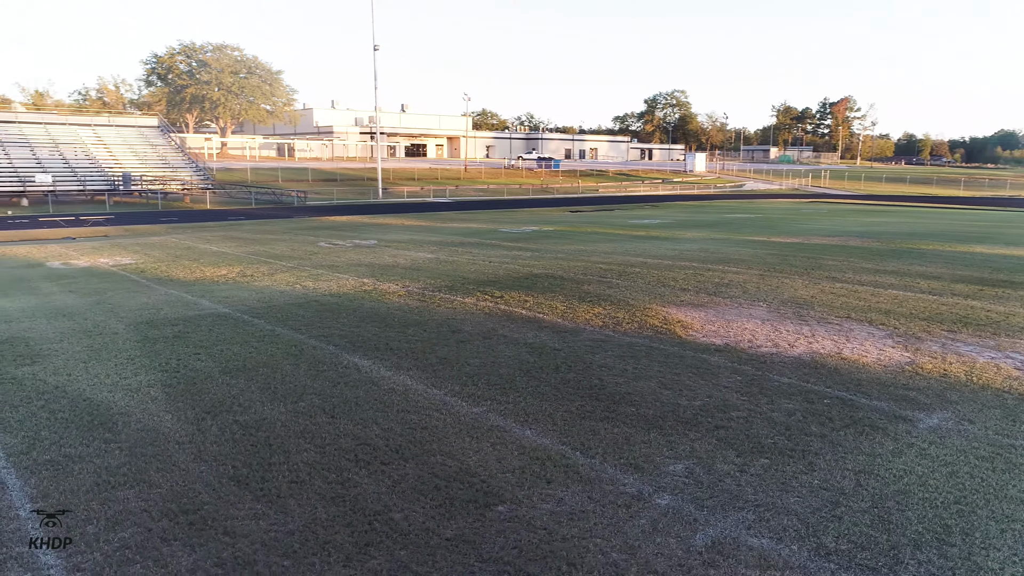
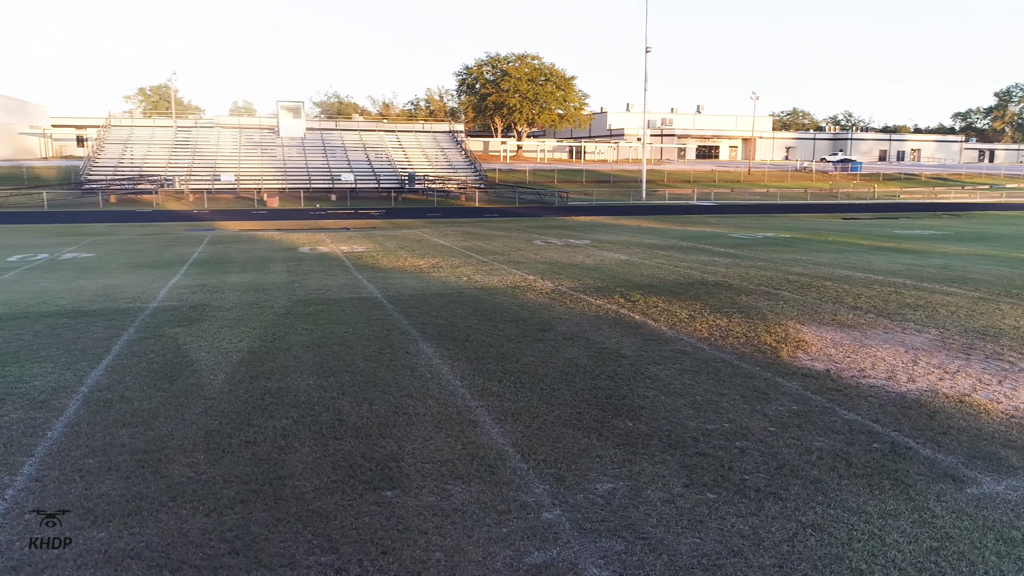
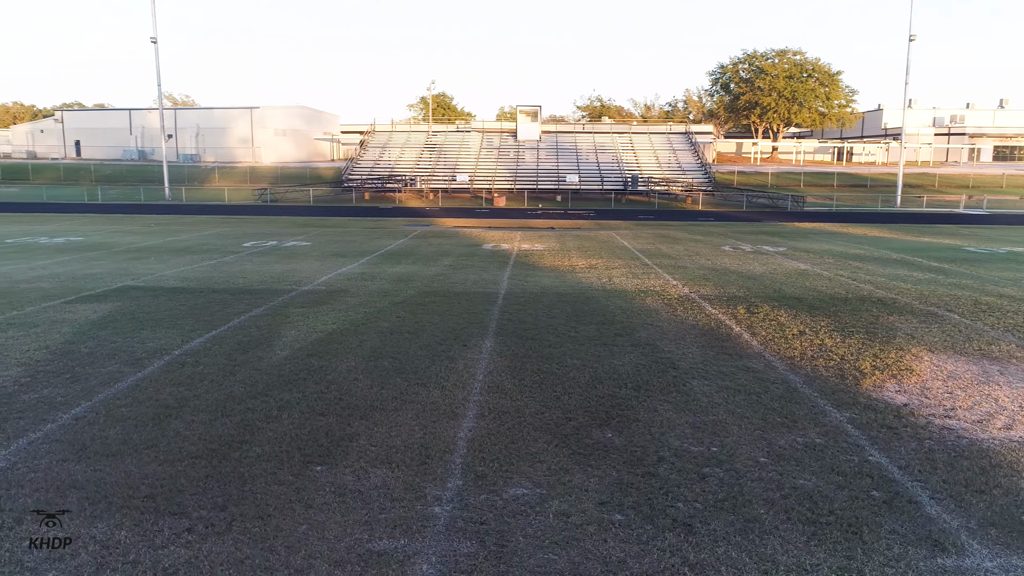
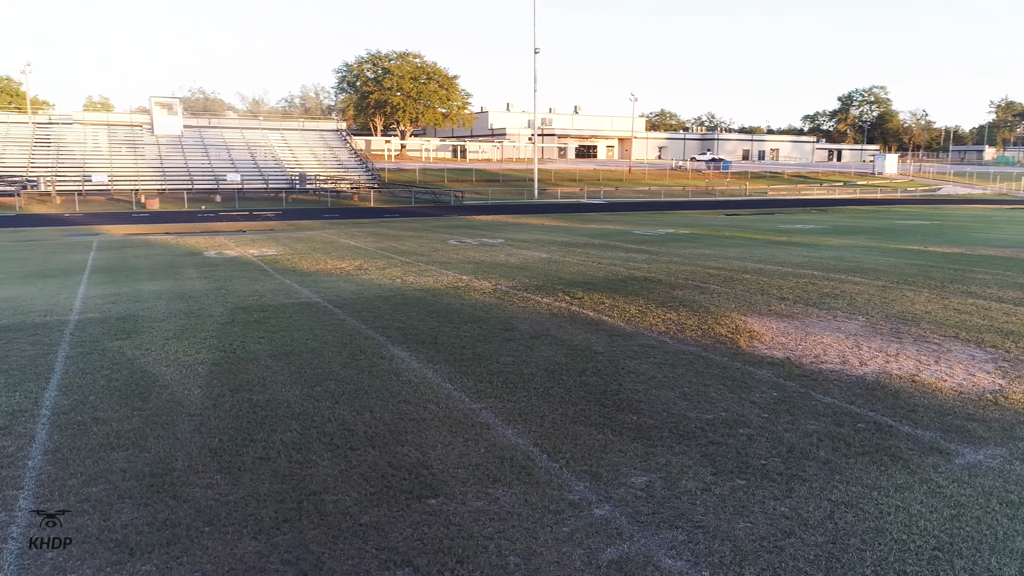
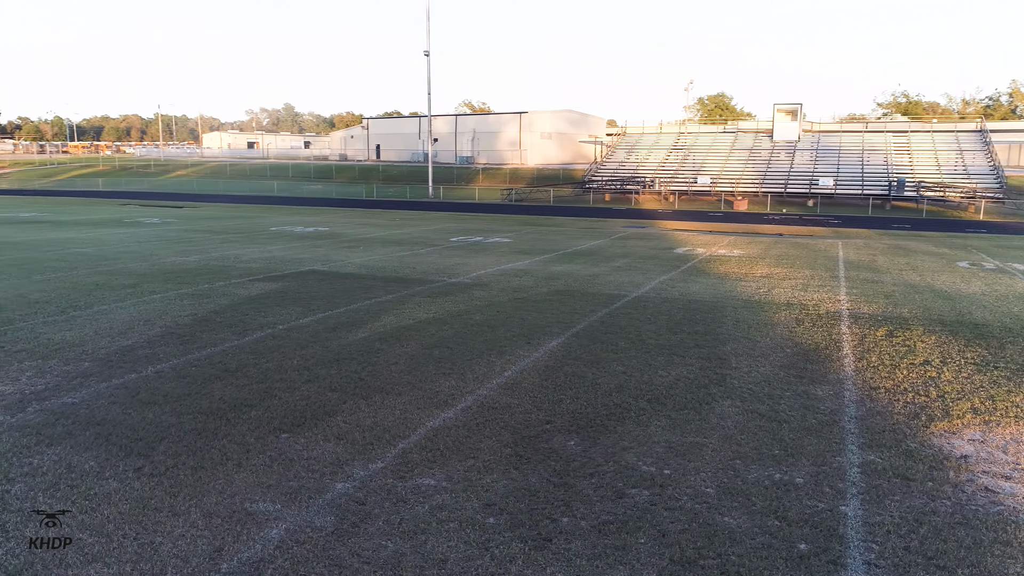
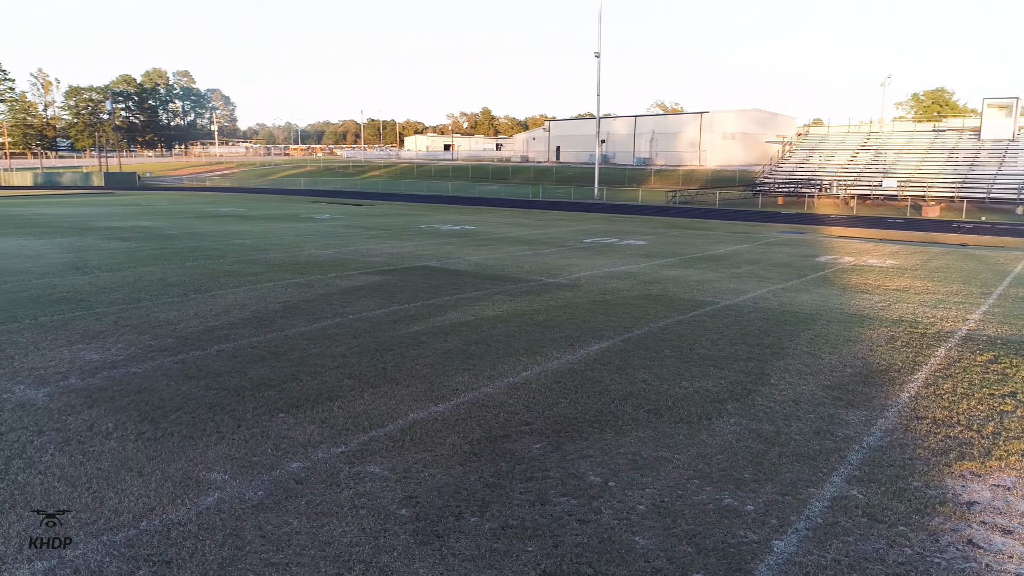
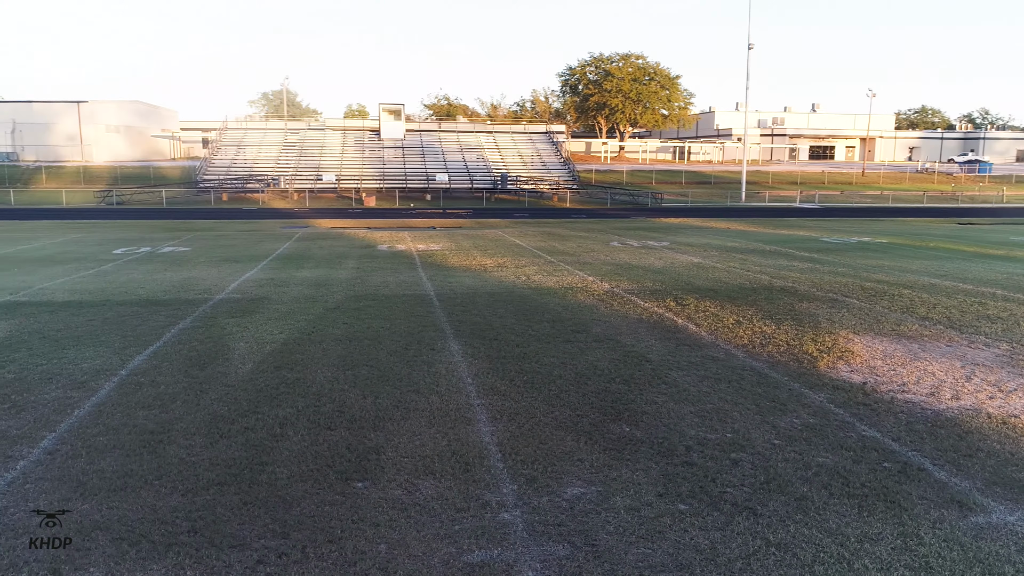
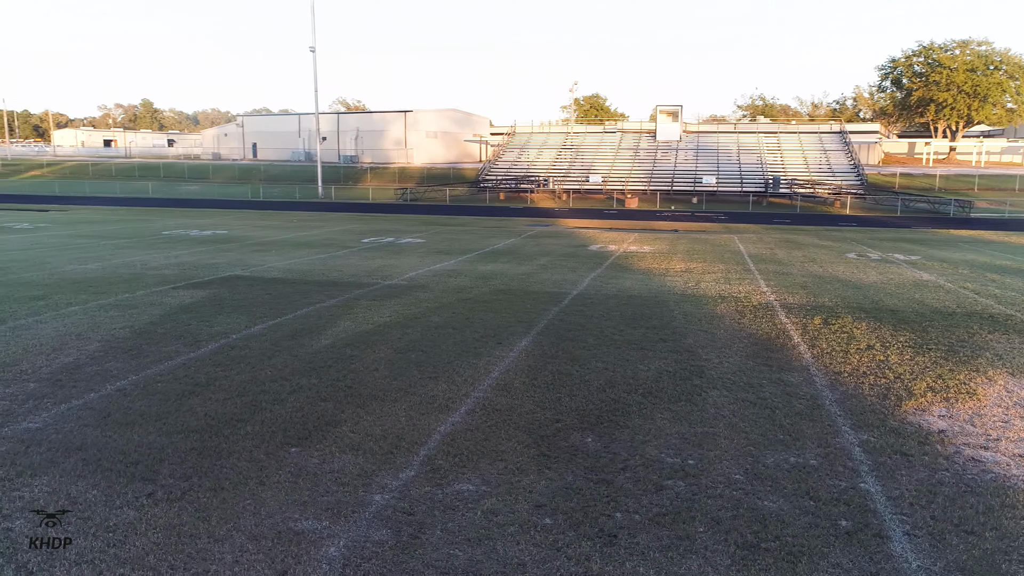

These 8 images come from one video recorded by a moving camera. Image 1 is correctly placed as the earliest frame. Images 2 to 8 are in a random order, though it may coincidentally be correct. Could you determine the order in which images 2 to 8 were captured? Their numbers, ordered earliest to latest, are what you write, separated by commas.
4, 2, 7, 3, 8, 5, 6
